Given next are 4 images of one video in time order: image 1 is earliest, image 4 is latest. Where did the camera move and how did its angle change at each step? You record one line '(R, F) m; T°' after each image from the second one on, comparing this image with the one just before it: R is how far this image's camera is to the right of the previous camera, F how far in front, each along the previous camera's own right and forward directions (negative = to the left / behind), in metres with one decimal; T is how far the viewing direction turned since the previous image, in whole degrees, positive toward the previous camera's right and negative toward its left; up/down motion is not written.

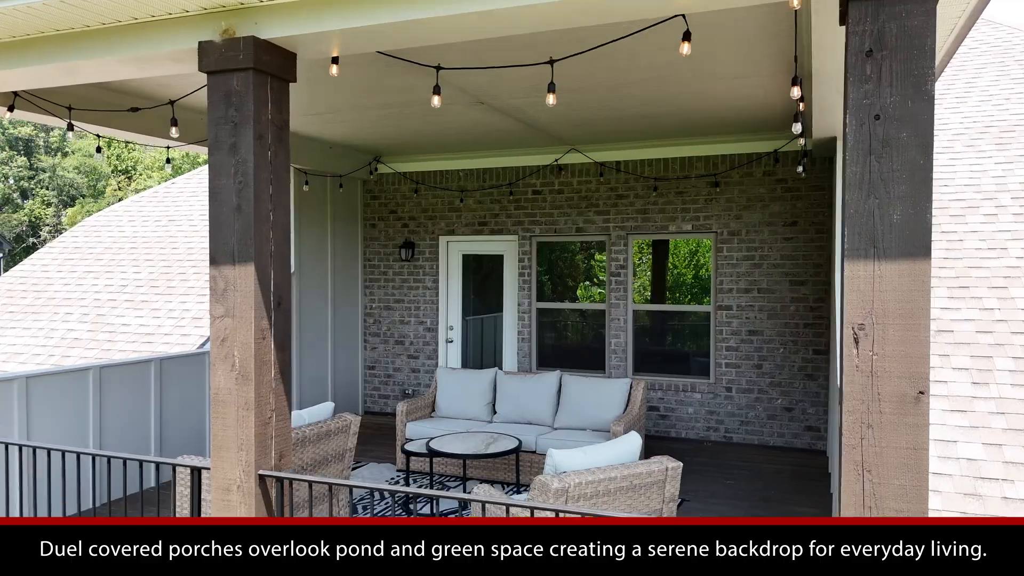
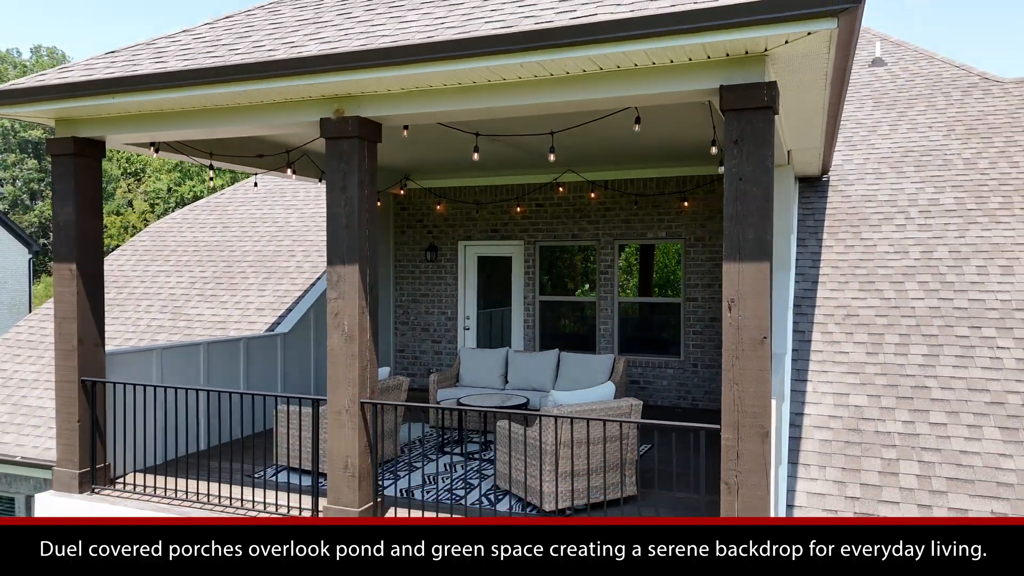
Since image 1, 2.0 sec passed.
(-0.1, -1.6) m; 0°
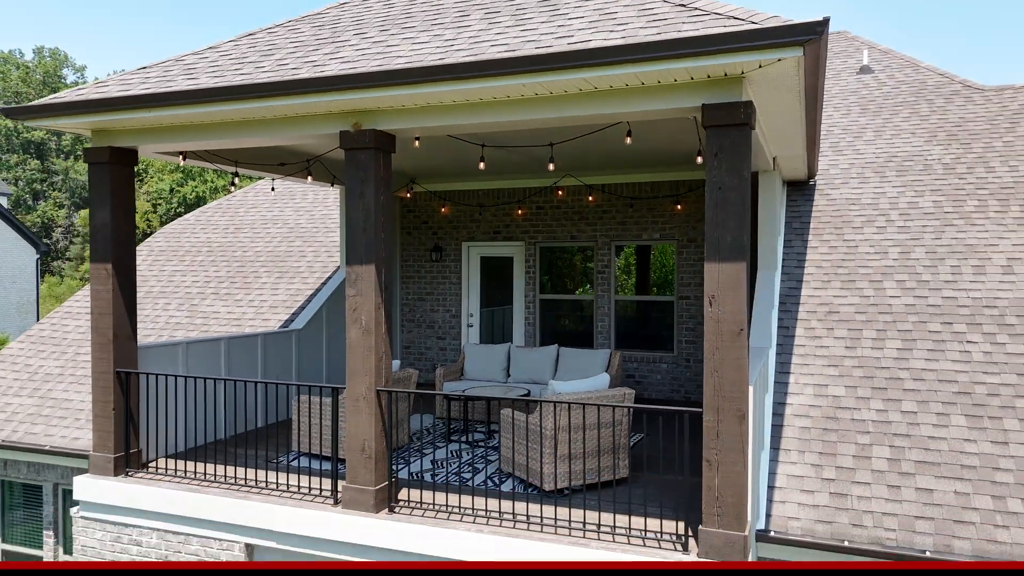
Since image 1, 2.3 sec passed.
(0.0, -0.4) m; 0°
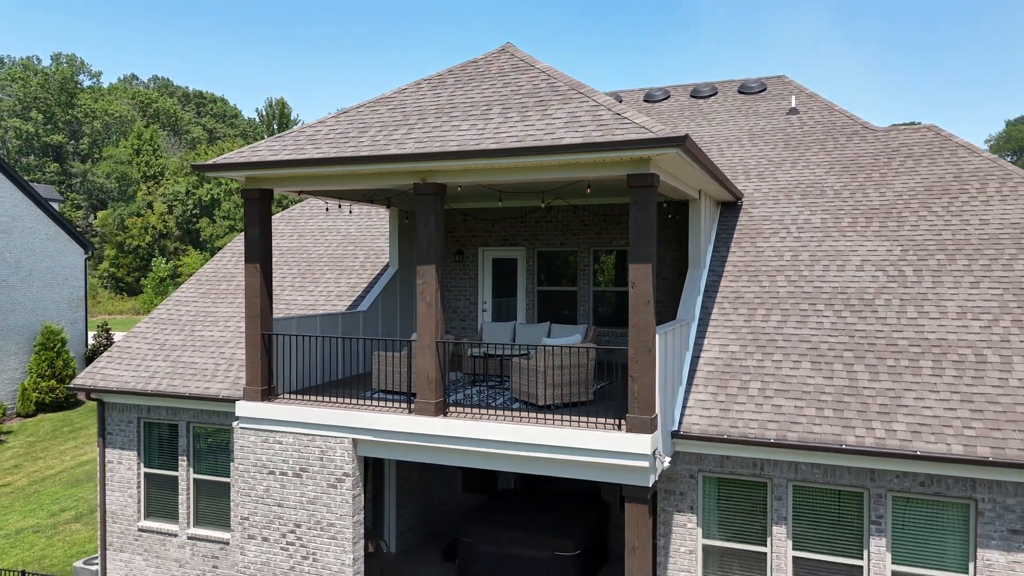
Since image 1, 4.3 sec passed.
(-0.1, -3.2) m; 0°
